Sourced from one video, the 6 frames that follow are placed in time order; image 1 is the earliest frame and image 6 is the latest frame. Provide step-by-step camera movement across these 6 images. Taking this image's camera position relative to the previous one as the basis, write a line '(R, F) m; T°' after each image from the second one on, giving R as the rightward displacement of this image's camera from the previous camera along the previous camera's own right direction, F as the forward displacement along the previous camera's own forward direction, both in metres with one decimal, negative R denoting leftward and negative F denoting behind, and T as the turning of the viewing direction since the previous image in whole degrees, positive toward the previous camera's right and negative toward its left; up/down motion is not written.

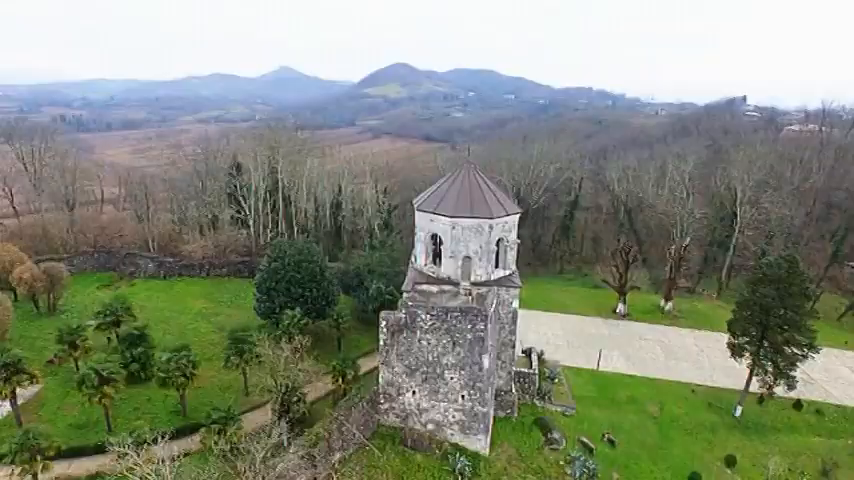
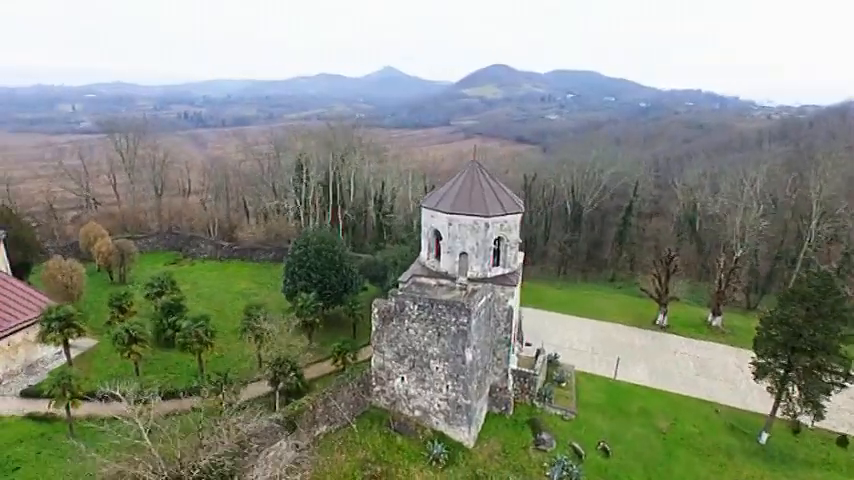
(+4.2, -0.6) m; -10°
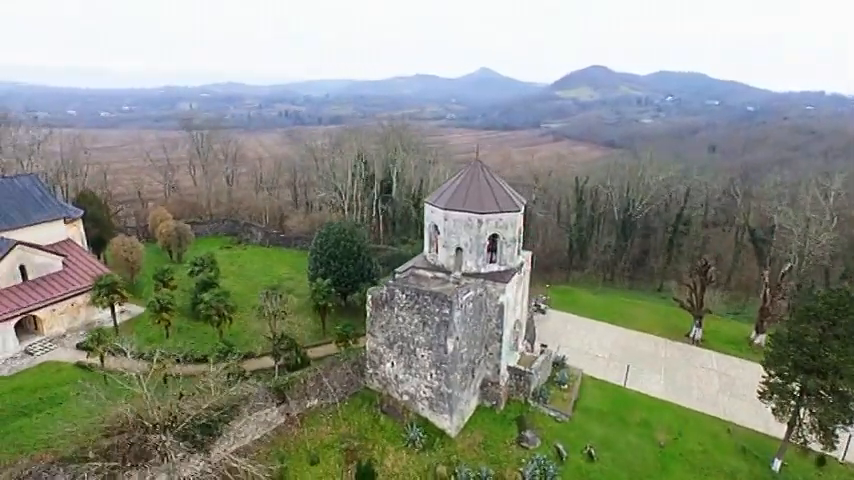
(+4.2, -0.7) m; -10°
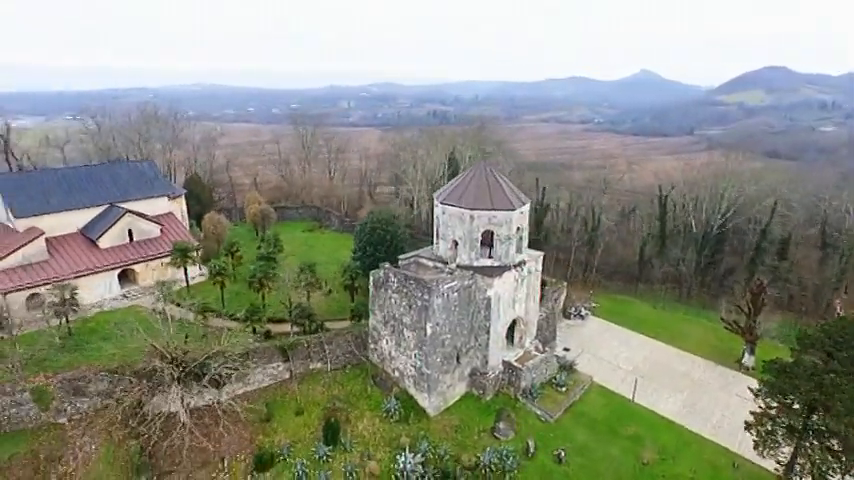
(+6.9, -0.9) m; -16°
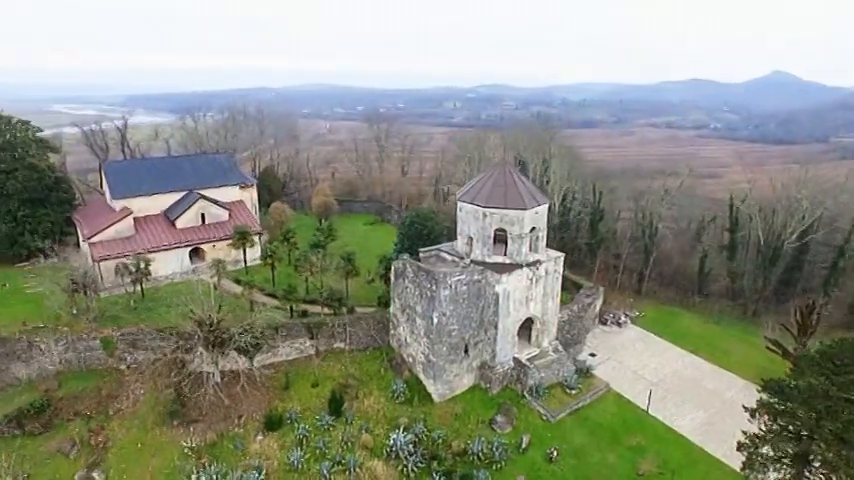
(+4.3, -0.9) m; -11°
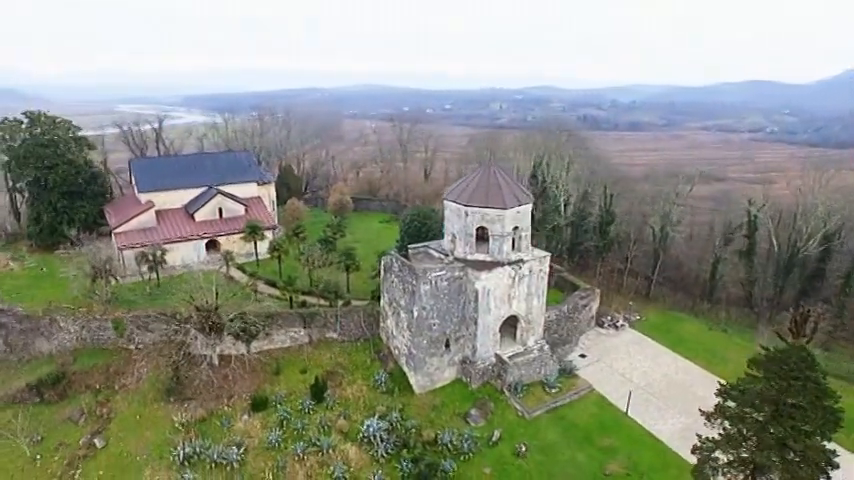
(+3.2, -0.7) m; -5°
